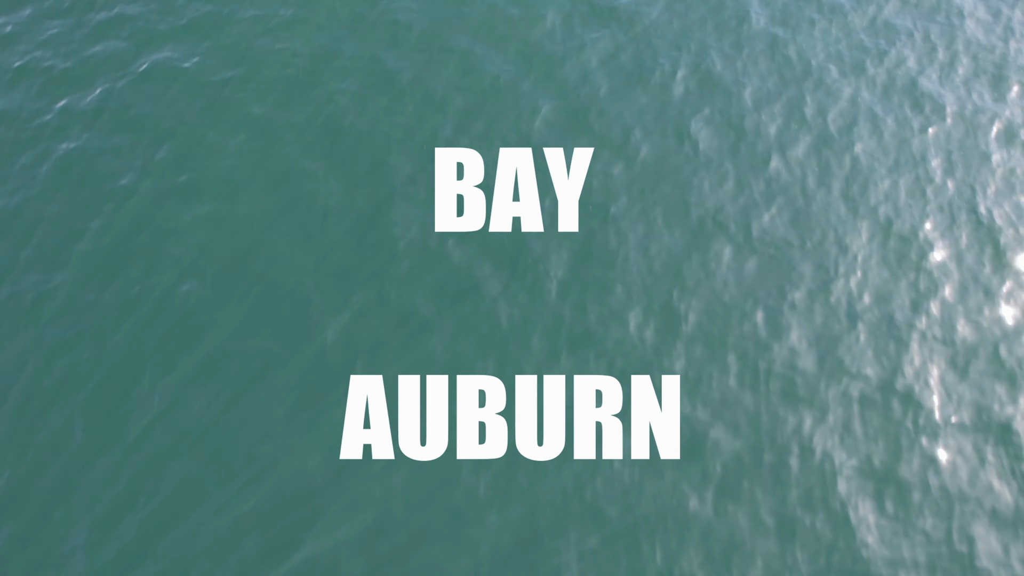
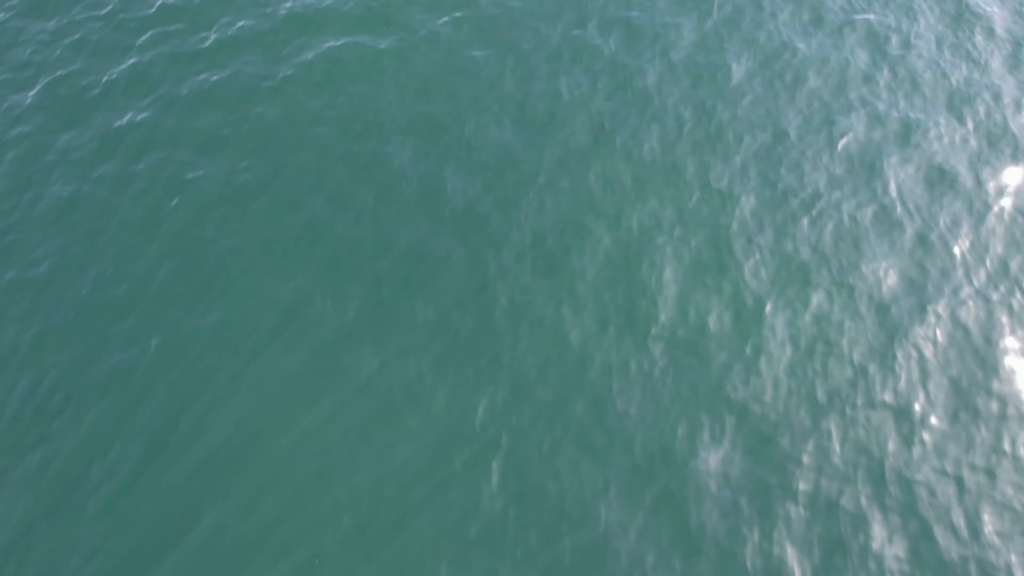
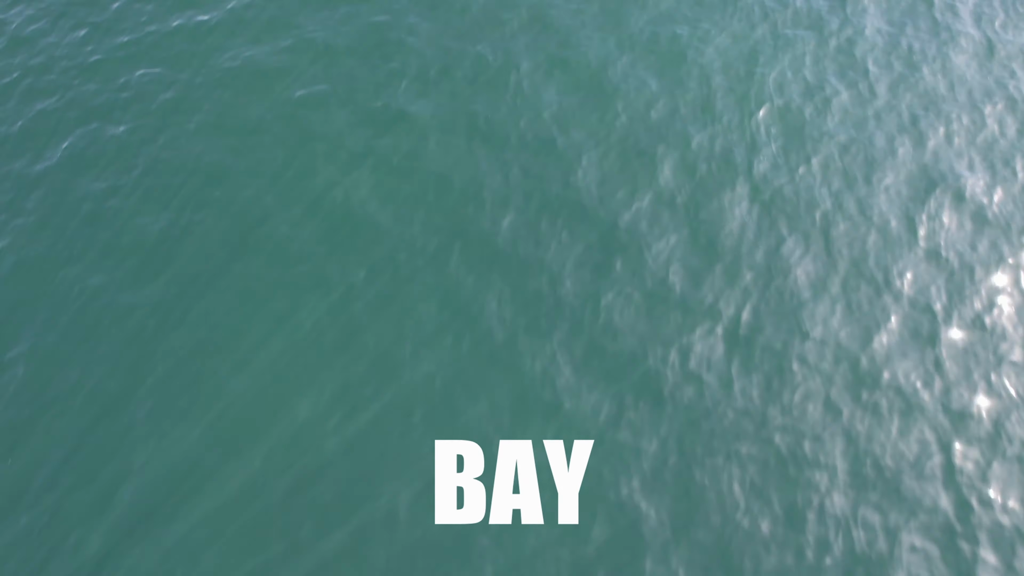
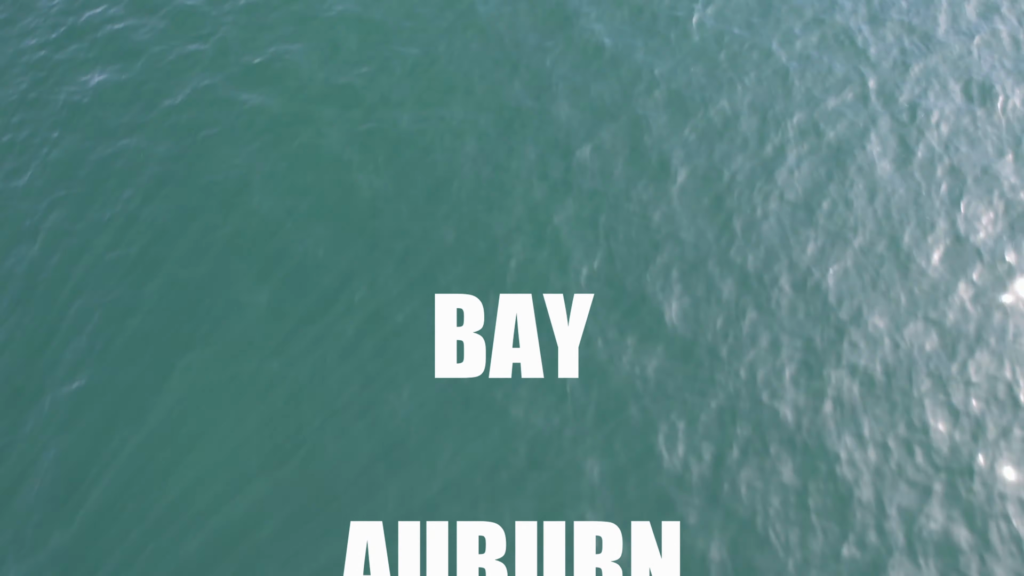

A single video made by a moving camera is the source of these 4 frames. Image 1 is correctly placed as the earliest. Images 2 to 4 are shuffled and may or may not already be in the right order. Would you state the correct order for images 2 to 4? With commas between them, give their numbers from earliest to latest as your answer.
4, 3, 2
